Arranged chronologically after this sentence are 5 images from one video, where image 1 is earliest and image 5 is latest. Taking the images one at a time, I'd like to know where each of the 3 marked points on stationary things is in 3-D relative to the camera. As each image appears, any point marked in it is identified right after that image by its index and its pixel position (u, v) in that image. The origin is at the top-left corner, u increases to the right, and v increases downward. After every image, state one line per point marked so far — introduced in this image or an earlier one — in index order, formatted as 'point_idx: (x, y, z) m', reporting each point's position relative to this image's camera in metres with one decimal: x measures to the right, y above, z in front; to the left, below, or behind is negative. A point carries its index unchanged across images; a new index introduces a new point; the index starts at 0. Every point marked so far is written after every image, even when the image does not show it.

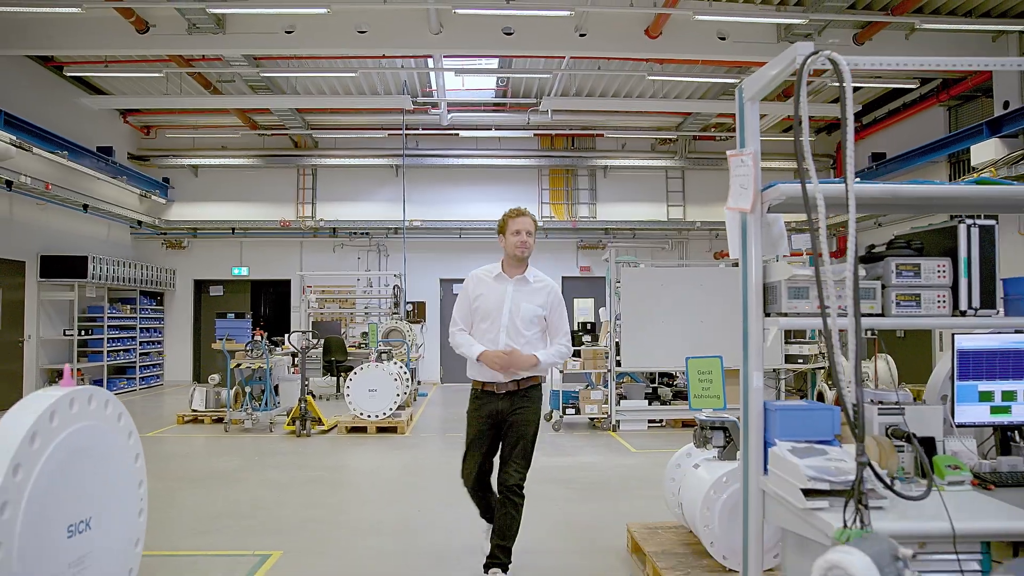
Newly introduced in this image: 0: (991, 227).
0: (+1.5, +0.2, +1.8) m
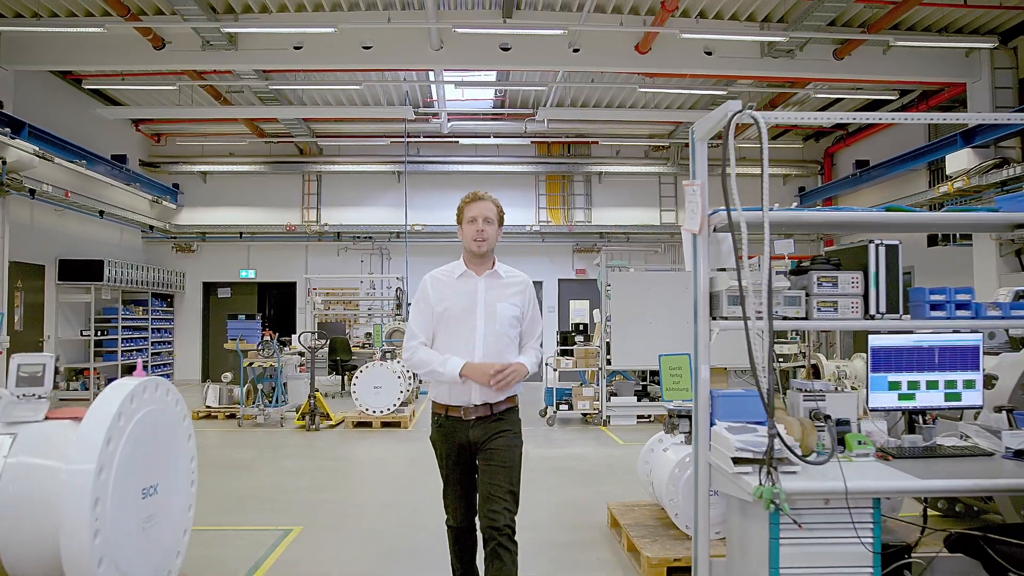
0: (+1.5, +0.2, +2.2) m
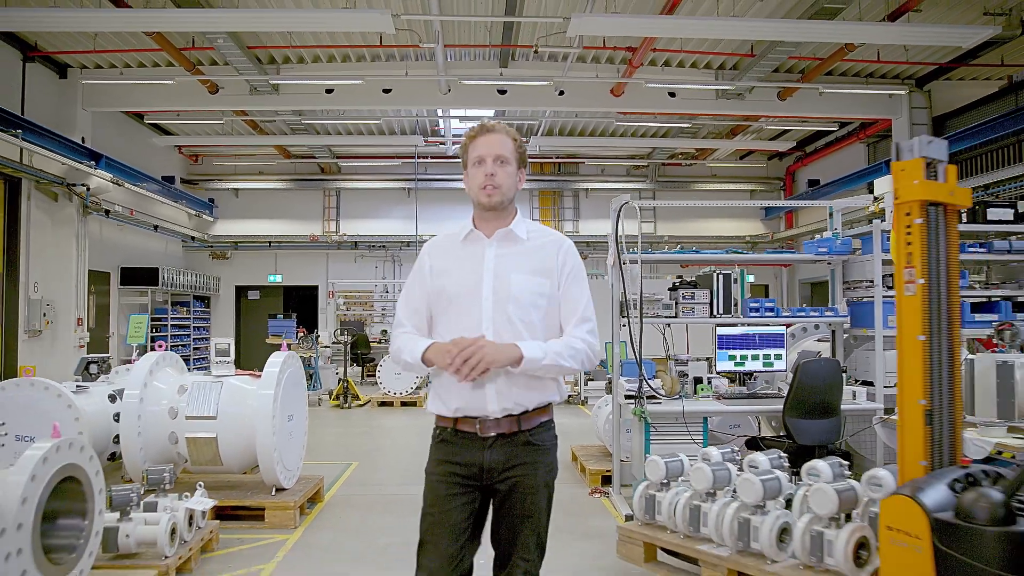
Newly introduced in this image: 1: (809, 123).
0: (+1.4, +0.1, +3.6) m
1: (+5.2, +2.9, +9.8) m
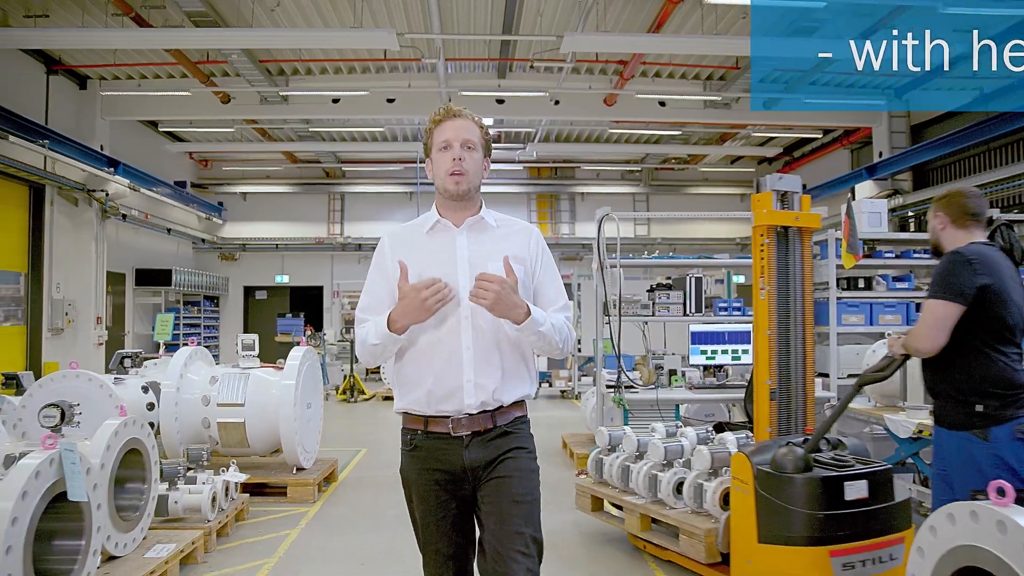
0: (+1.4, +0.1, +4.0) m
1: (+5.2, +2.9, +10.2) m
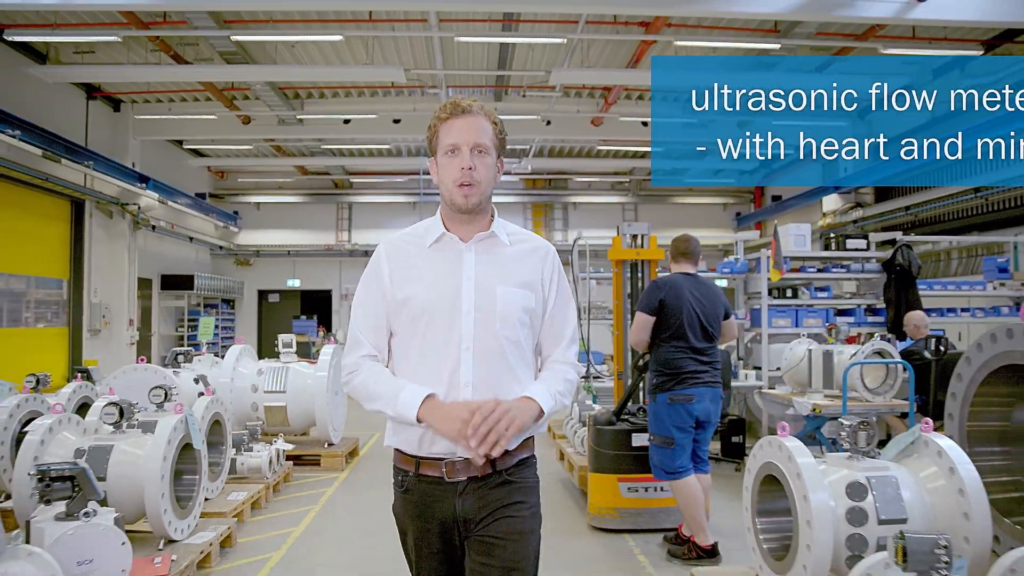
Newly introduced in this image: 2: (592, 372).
0: (+1.3, 0.0, +4.9) m
1: (+5.1, +2.8, +11.0) m
2: (+0.7, -0.7, +4.7) m
